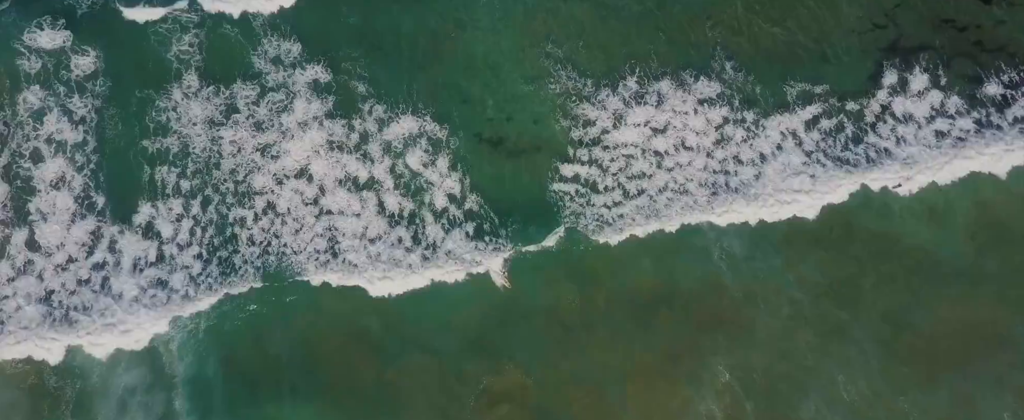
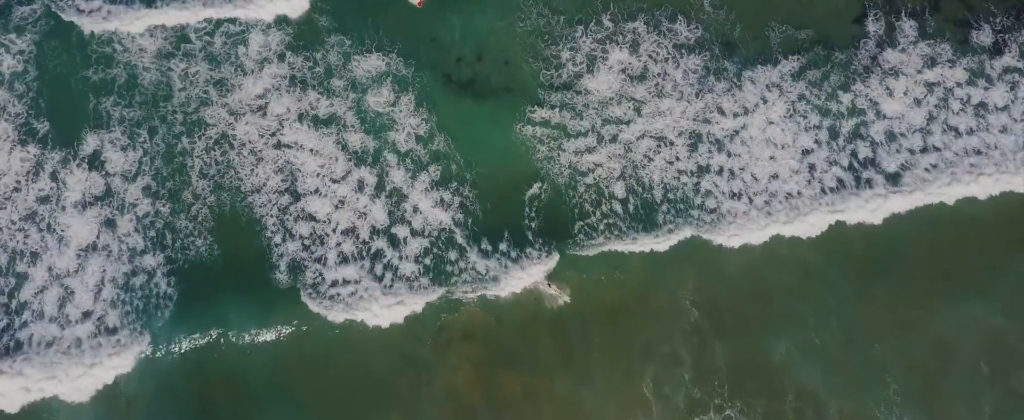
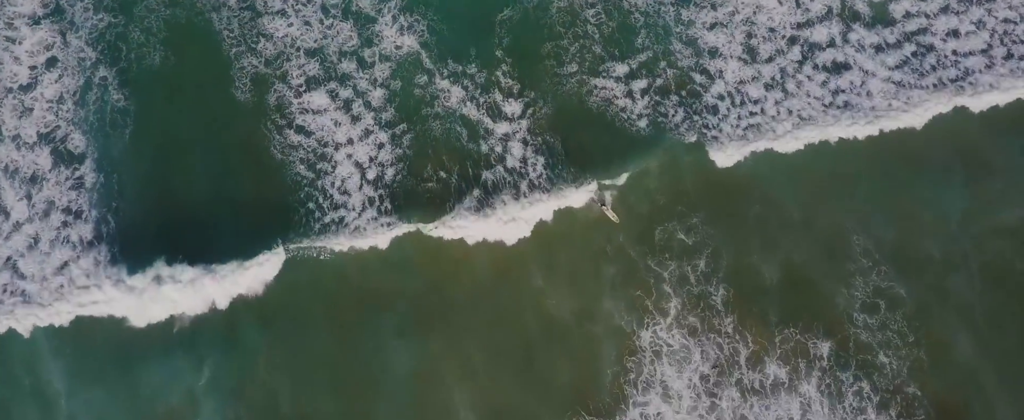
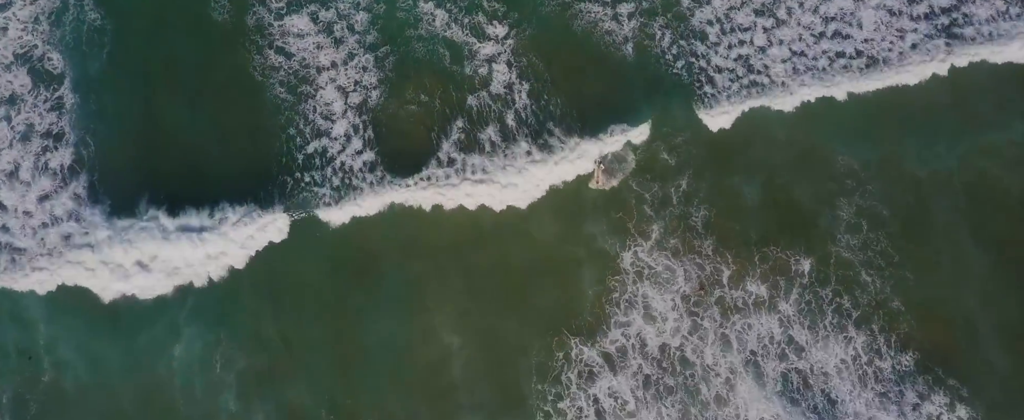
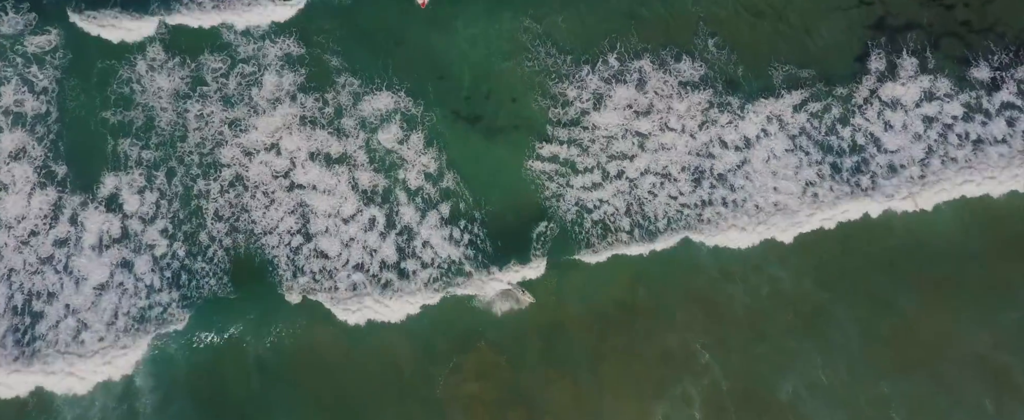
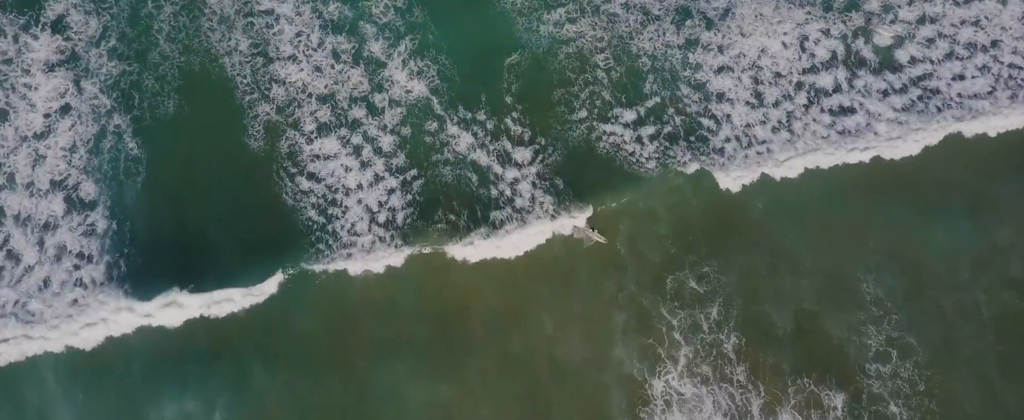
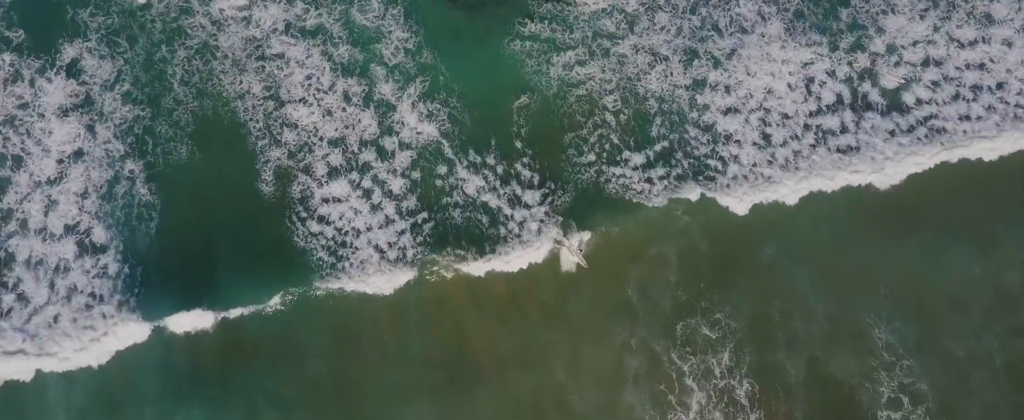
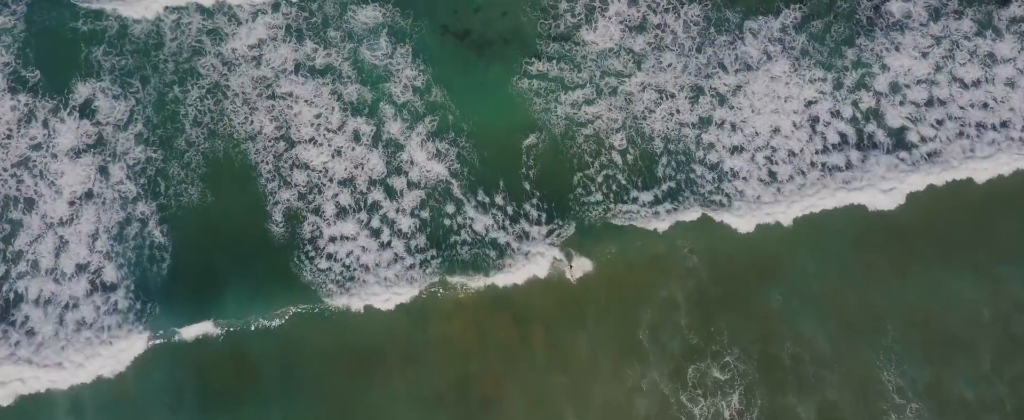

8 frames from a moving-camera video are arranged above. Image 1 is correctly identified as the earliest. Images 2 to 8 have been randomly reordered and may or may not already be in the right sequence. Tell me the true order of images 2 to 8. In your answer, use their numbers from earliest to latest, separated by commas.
5, 2, 8, 7, 6, 3, 4
